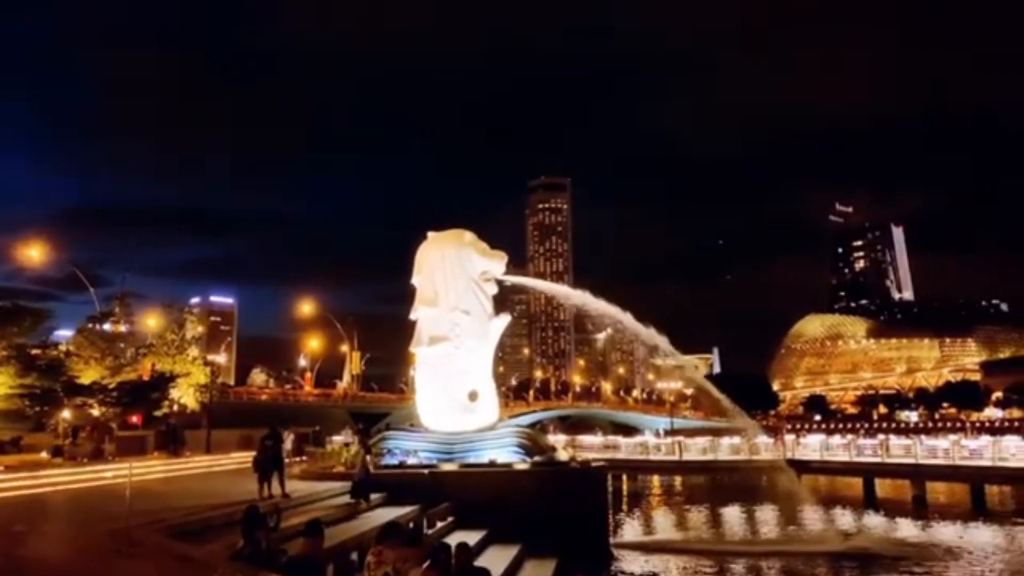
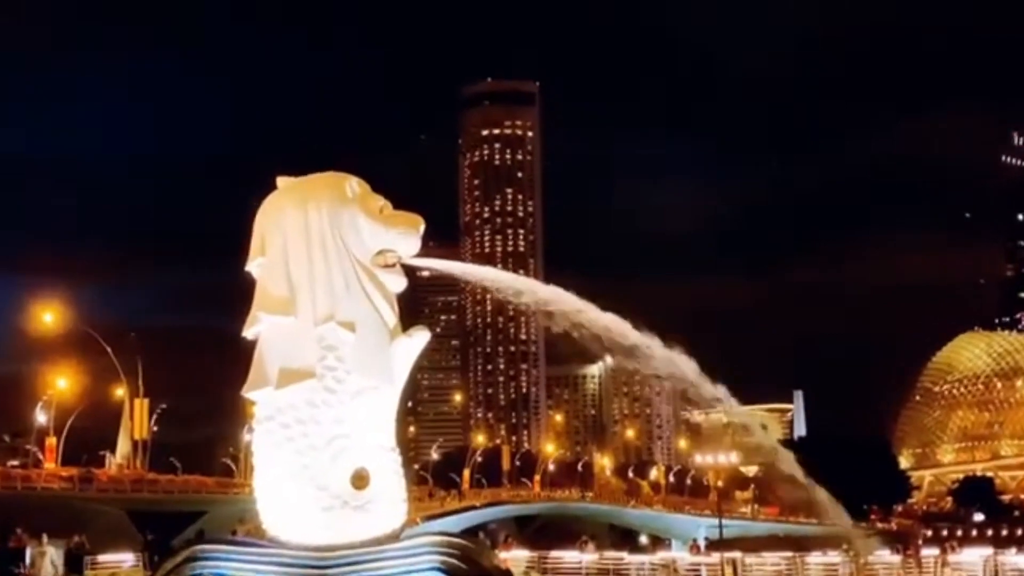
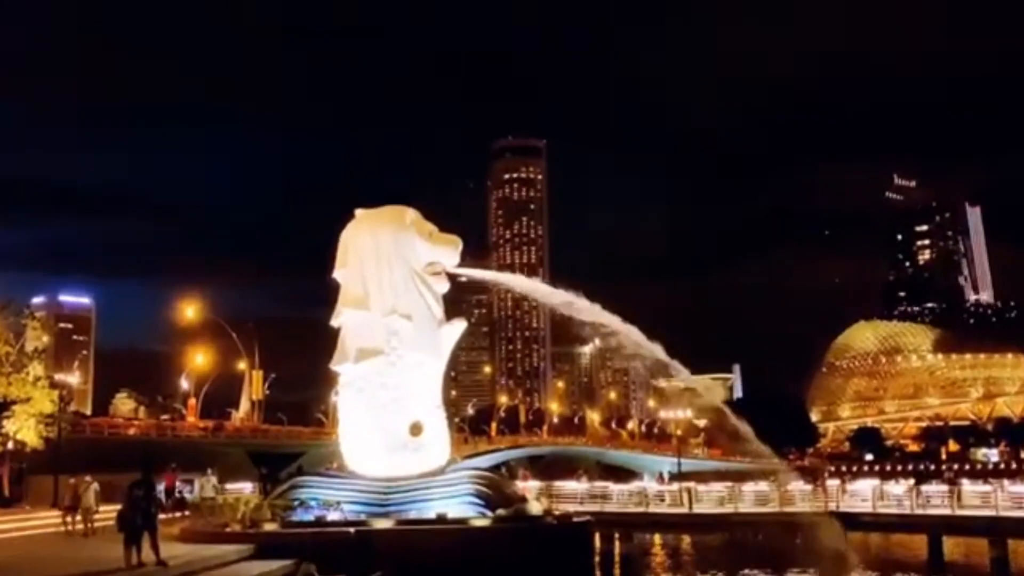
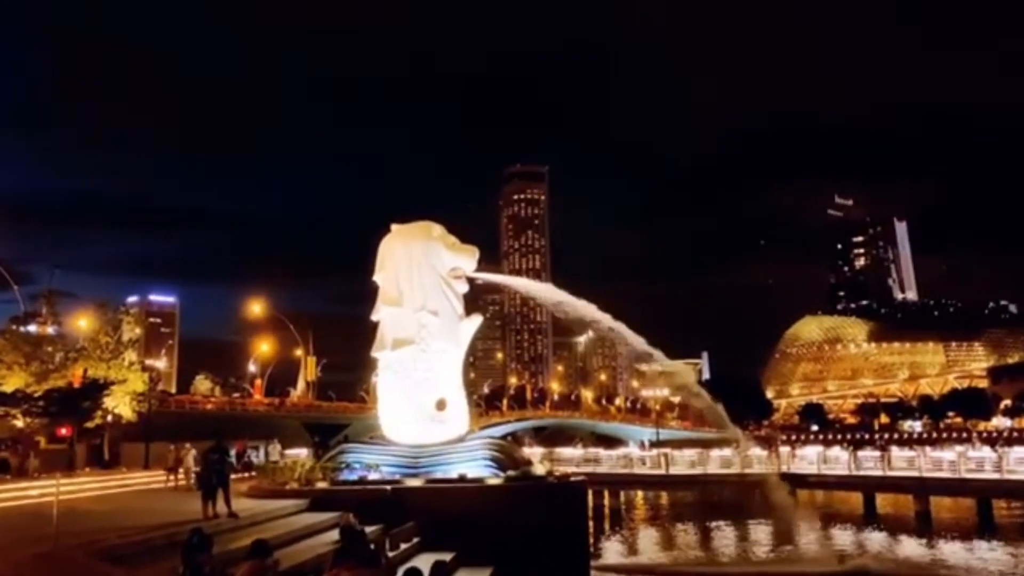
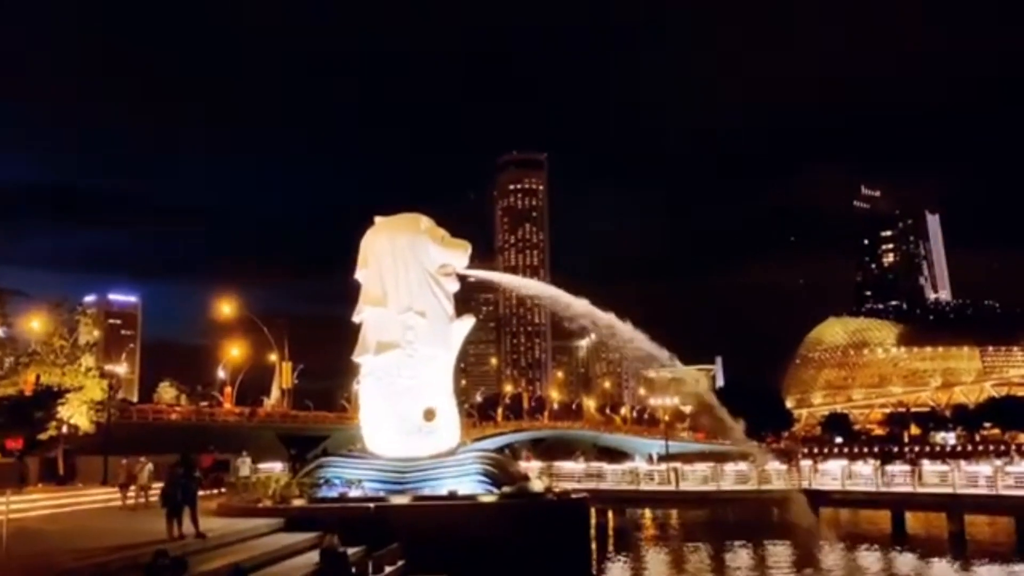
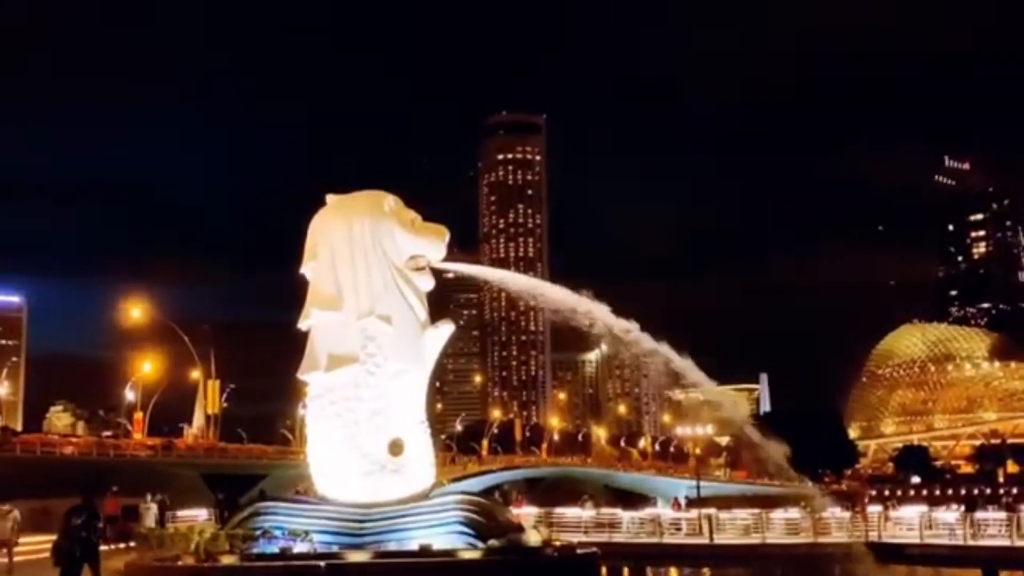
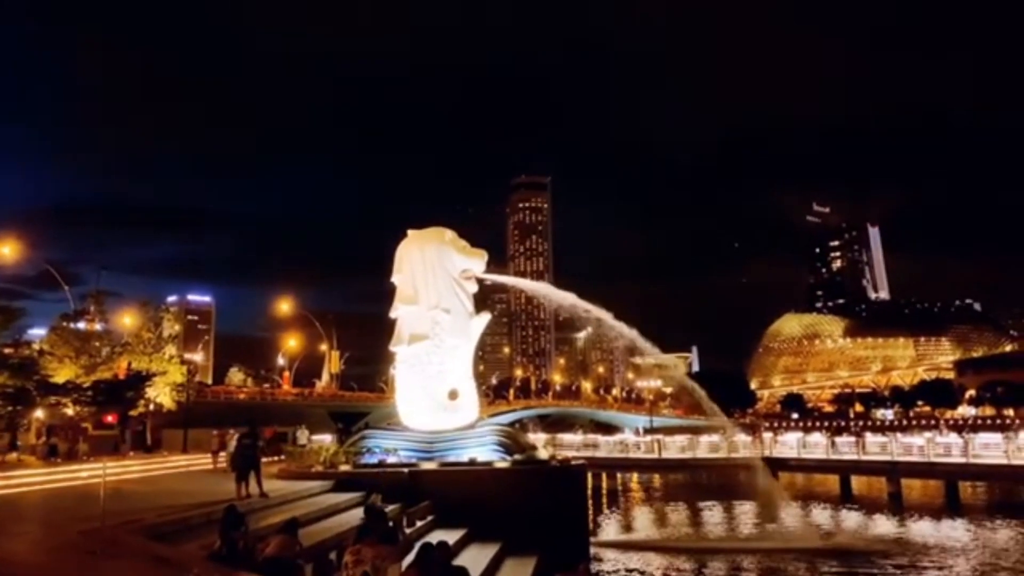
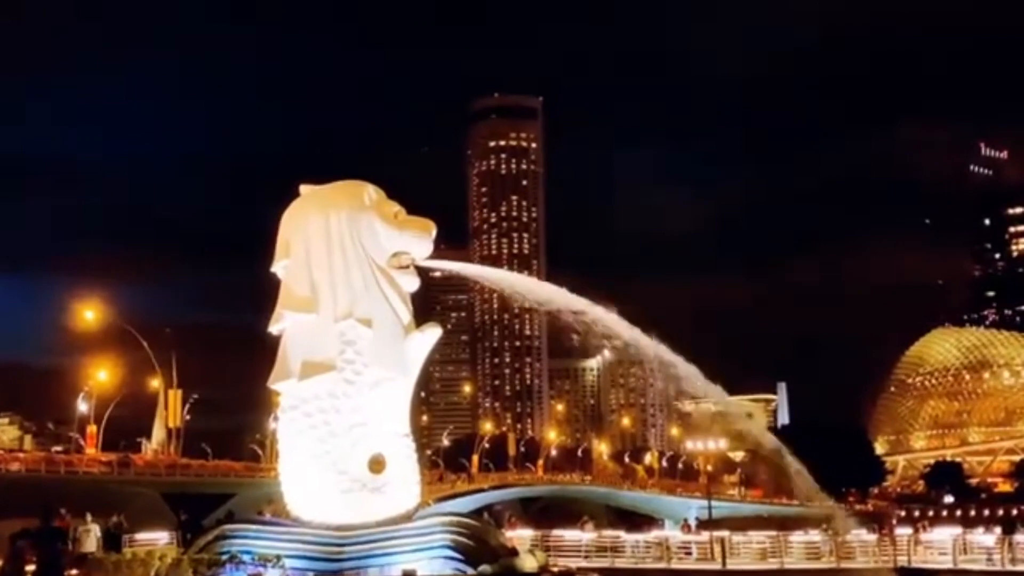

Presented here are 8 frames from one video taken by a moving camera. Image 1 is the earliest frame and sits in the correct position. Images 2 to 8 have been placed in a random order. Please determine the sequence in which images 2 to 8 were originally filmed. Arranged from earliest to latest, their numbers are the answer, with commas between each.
7, 4, 5, 3, 6, 8, 2
